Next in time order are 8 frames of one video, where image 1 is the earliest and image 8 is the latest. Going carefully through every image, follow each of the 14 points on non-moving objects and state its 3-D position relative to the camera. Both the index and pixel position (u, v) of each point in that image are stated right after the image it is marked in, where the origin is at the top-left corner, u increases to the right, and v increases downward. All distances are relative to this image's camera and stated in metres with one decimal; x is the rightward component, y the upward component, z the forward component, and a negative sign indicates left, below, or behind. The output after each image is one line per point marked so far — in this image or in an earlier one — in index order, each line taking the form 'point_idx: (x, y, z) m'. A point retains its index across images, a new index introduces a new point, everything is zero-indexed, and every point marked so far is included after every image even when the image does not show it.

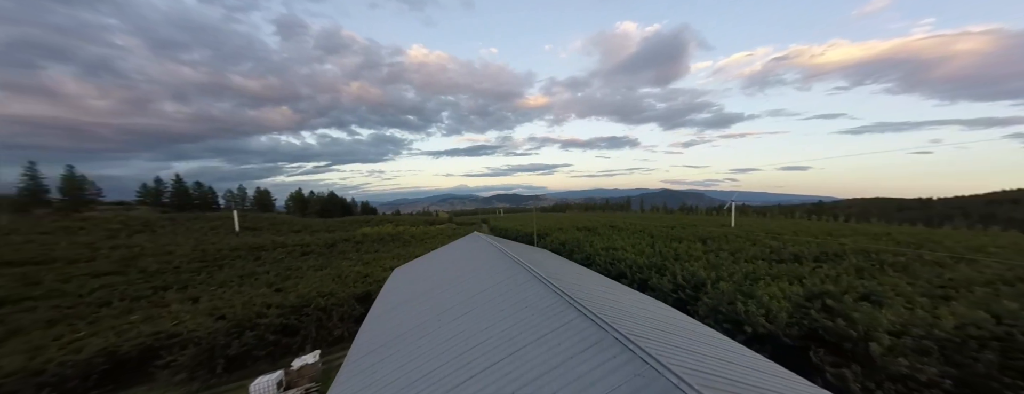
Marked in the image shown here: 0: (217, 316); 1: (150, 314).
0: (-13.1, -5.3, +12.1) m
1: (-16.2, -5.4, +12.5) m
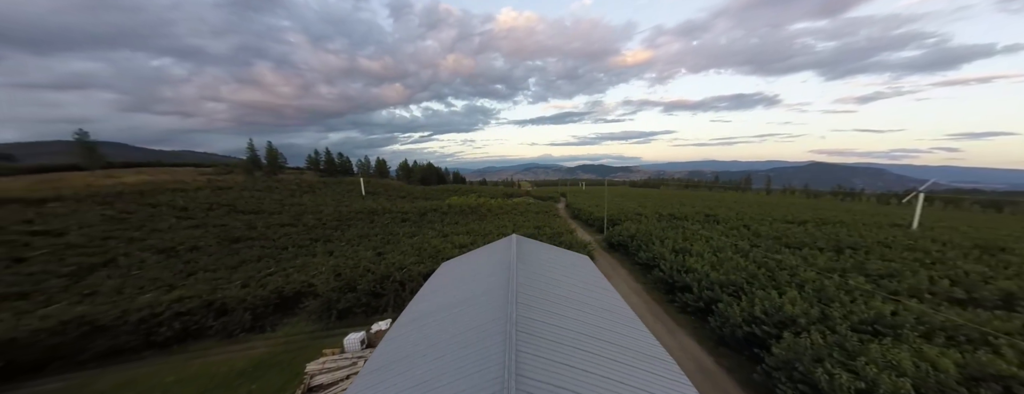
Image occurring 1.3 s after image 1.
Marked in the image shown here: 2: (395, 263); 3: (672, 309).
0: (-10.7, -4.6, +17.0) m
1: (-13.6, -4.4, +18.3) m
2: (-8.2, -4.8, +18.1) m
3: (+9.4, -6.5, +16.8) m
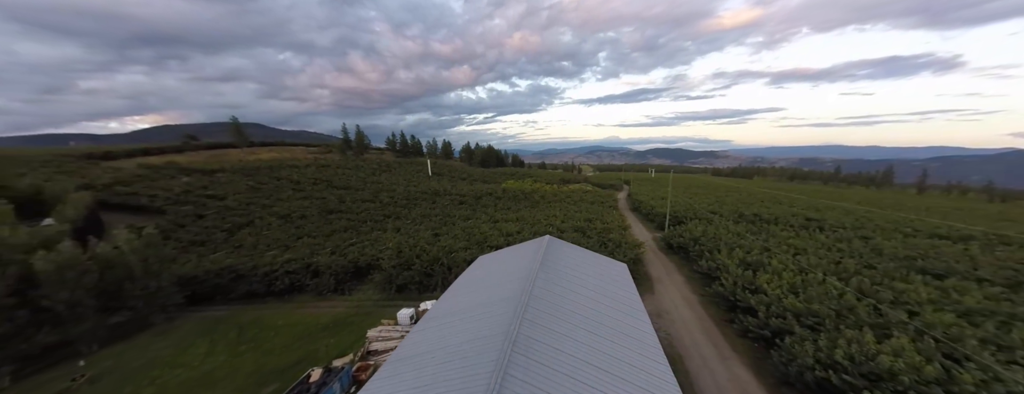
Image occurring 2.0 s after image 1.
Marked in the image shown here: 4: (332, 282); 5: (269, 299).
0: (-8.0, -3.7, +19.6) m
1: (-10.4, -3.2, +21.5) m
2: (-5.3, -3.9, +20.1) m
3: (+11.4, -6.9, +15.0) m
4: (-10.5, -5.0, +16.4) m
5: (-13.9, -5.9, +16.0) m
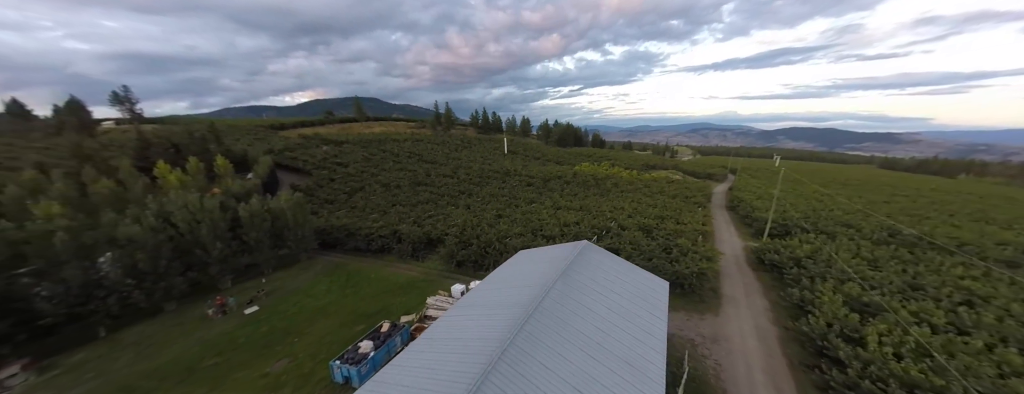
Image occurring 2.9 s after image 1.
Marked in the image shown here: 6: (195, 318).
0: (-3.8, -2.4, +22.2) m
1: (-5.6, -1.4, +24.7) m
2: (-1.2, -2.8, +21.9) m
3: (+13.0, -8.1, +12.5) m
4: (-7.3, -3.7, +20.0) m
5: (-10.7, -4.2, +20.8) m
6: (-15.4, -6.0, +14.0) m
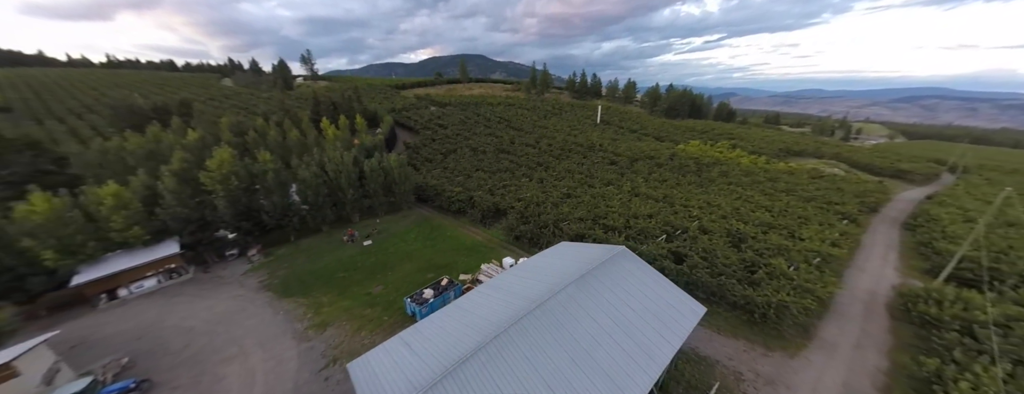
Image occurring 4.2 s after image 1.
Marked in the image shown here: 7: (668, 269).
0: (+1.5, -0.4, +23.5) m
1: (+0.9, +1.1, +26.2) m
2: (+3.9, -1.3, +22.4) m
3: (+13.2, -10.1, +10.1) m
4: (-2.6, -1.4, +22.9) m
5: (-5.6, -1.3, +24.8) m
6: (-12.5, -3.2, +20.4) m
7: (+10.1, -4.7, +18.4) m
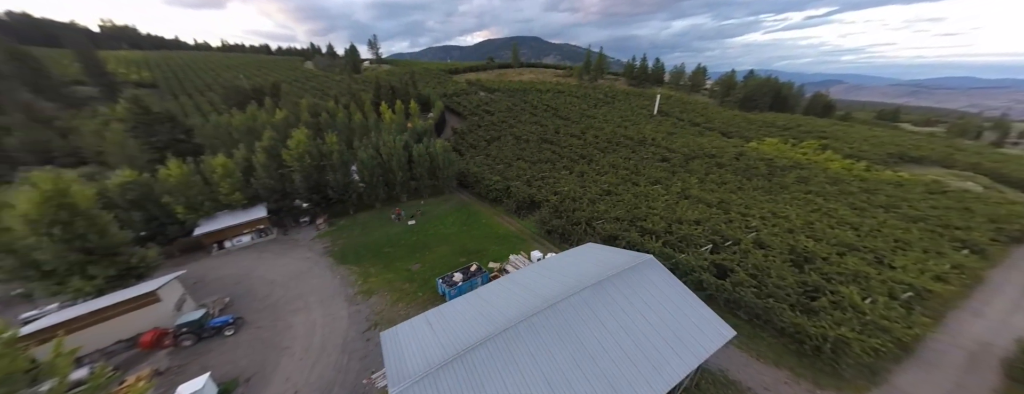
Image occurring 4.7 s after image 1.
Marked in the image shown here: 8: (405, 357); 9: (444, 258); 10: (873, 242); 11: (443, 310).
0: (+4.5, 0.0, +23.3) m
1: (+4.4, +1.8, +25.9) m
2: (+6.6, -1.1, +22.0) m
3: (+13.0, -11.4, +9.0) m
4: (+0.2, -0.7, +23.5) m
5: (-2.3, -0.2, +25.8) m
6: (-10.0, -1.7, +22.7) m
7: (+11.8, -5.2, +17.2) m
8: (-3.5, -5.2, +9.2) m
9: (-4.4, -3.9, +18.7) m
10: (+22.6, -3.0, +18.0) m
11: (-2.9, -4.8, +12.0) m
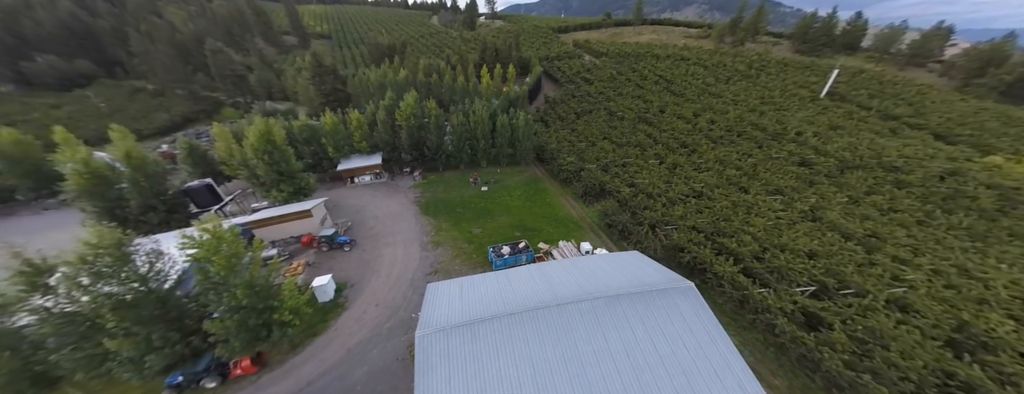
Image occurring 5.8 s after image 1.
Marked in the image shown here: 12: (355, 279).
0: (+9.8, +0.3, +21.7) m
1: (+10.9, +2.3, +23.9) m
2: (+11.1, -1.5, +20.1) m
3: (+11.0, -14.3, +7.8) m
4: (+5.8, +0.5, +23.3) m
5: (+4.3, +1.8, +26.2) m
6: (-4.2, +1.6, +26.0) m
7: (+13.6, -7.1, +14.7) m
8: (-3.2, -4.7, +12.0) m
9: (-0.7, -2.2, +20.9) m
10: (+24.3, -7.1, +11.8) m
11: (-1.7, -4.2, +14.3) m
12: (-9.4, -4.8, +16.9) m
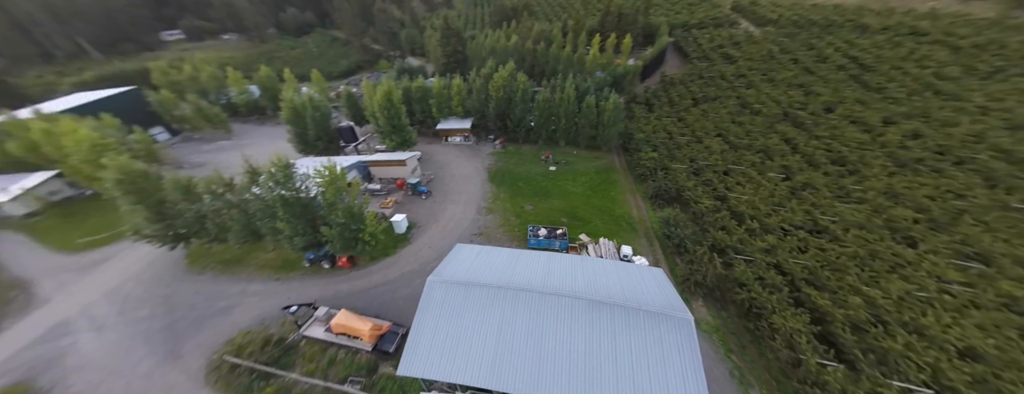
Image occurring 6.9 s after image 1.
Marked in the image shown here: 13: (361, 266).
0: (+13.5, -1.2, +18.4) m
1: (+15.7, +0.7, +19.7) m
2: (+13.7, -3.3, +16.7) m
3: (+6.6, -16.8, +7.5) m
4: (+10.5, +0.2, +21.2) m
5: (+10.5, +2.0, +24.1) m
6: (+2.7, +3.8, +26.8) m
7: (+13.0, -9.8, +11.8) m
8: (-2.9, -3.7, +14.6) m
9: (+3.2, -1.1, +21.5) m
10: (+21.6, -12.8, +5.5) m
11: (-0.5, -3.4, +16.2) m
12: (-6.7, -1.8, +21.3) m
13: (-9.9, -4.5, +18.6) m
